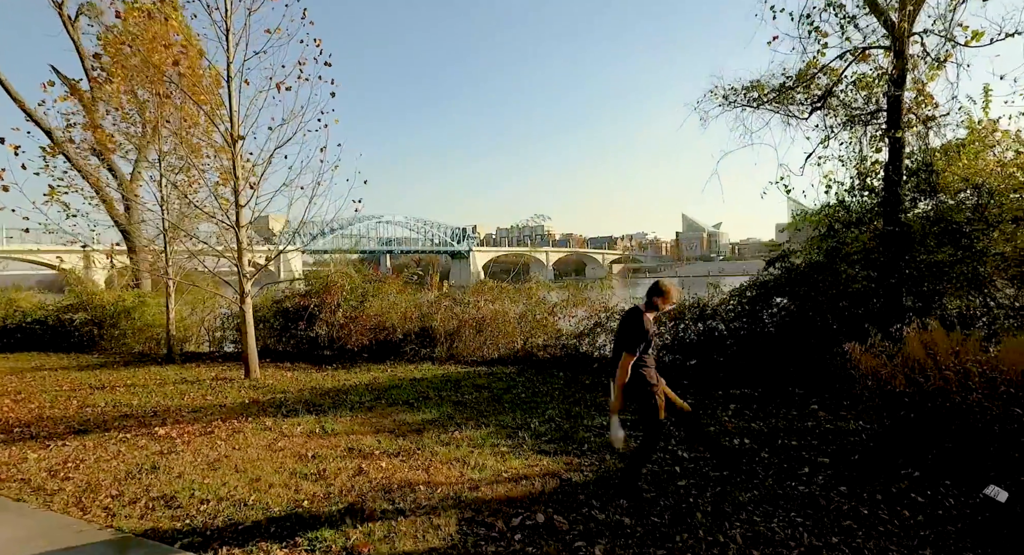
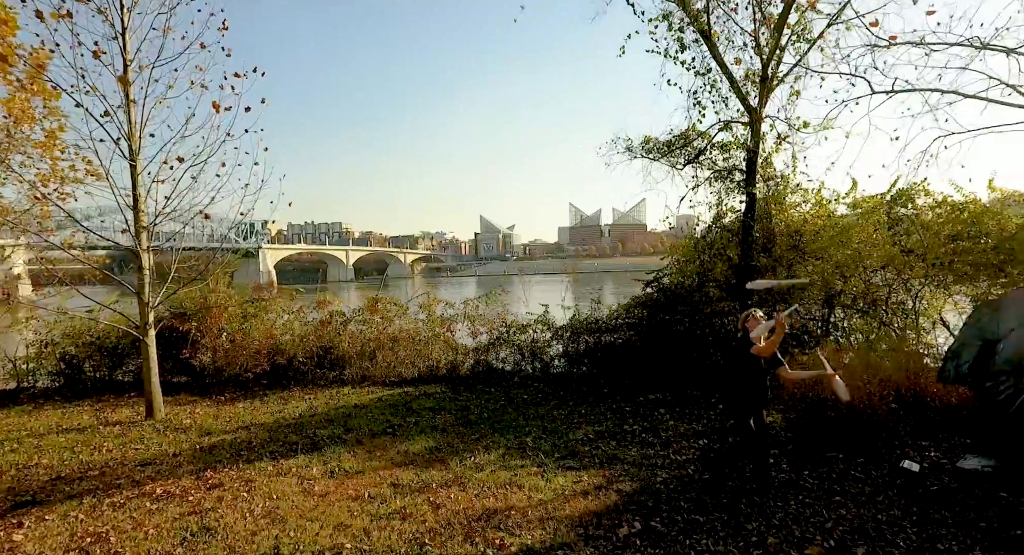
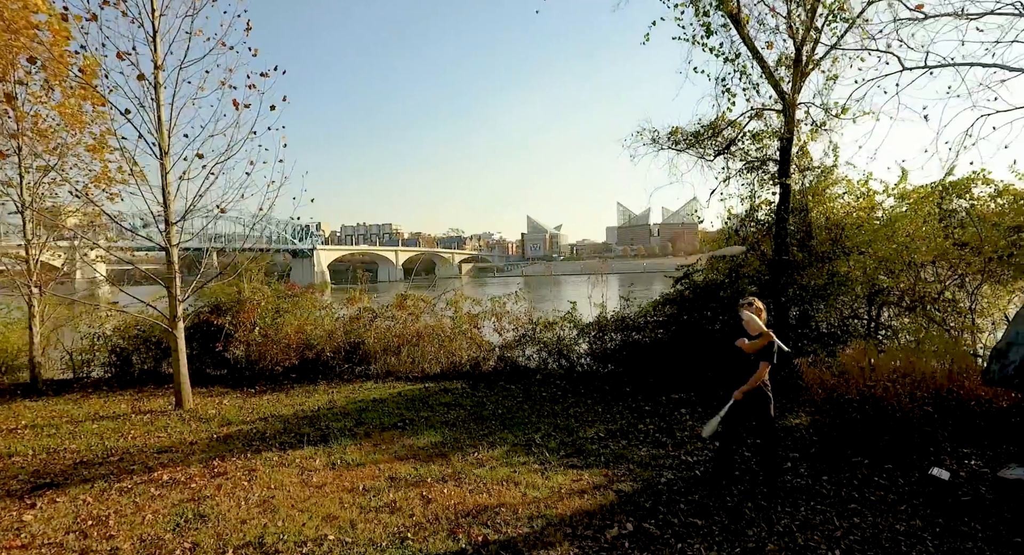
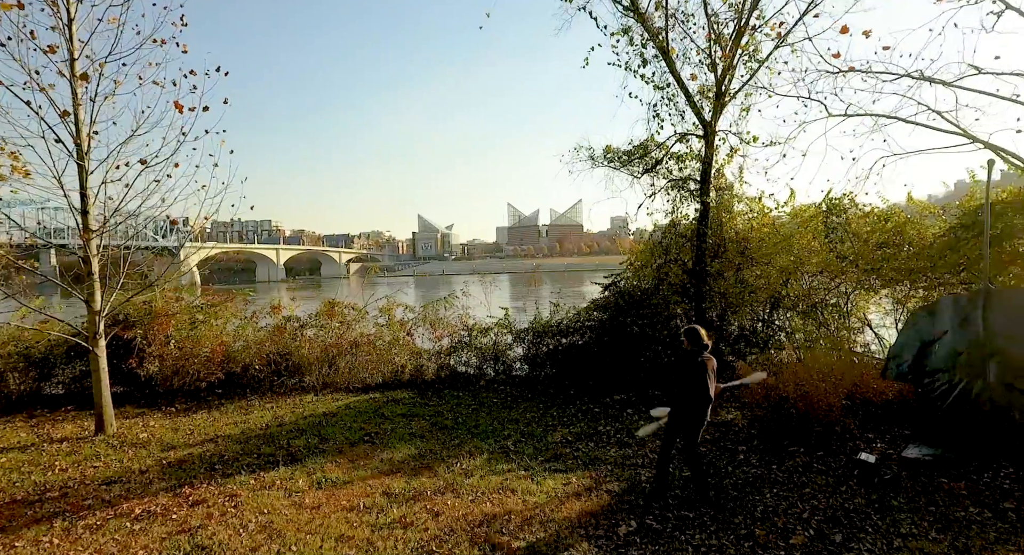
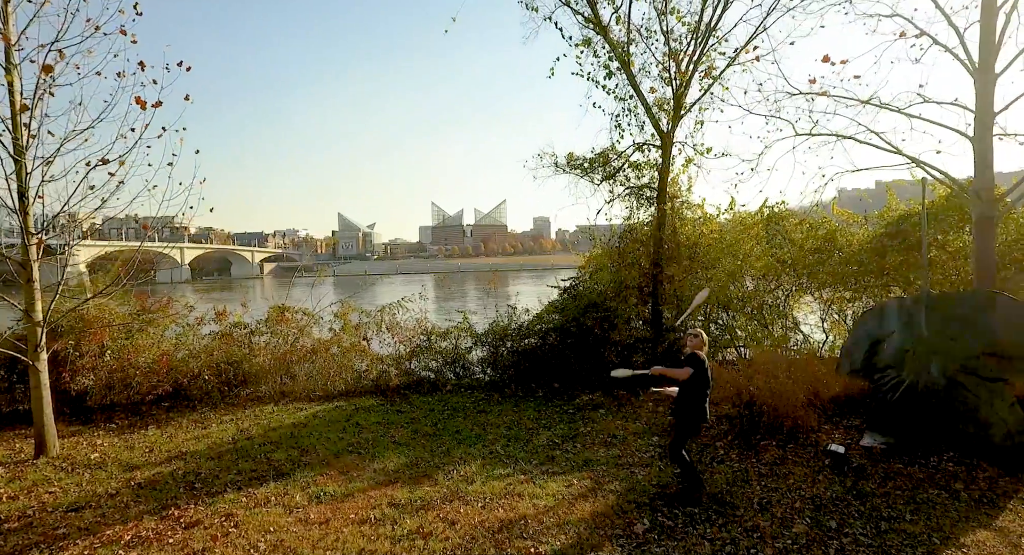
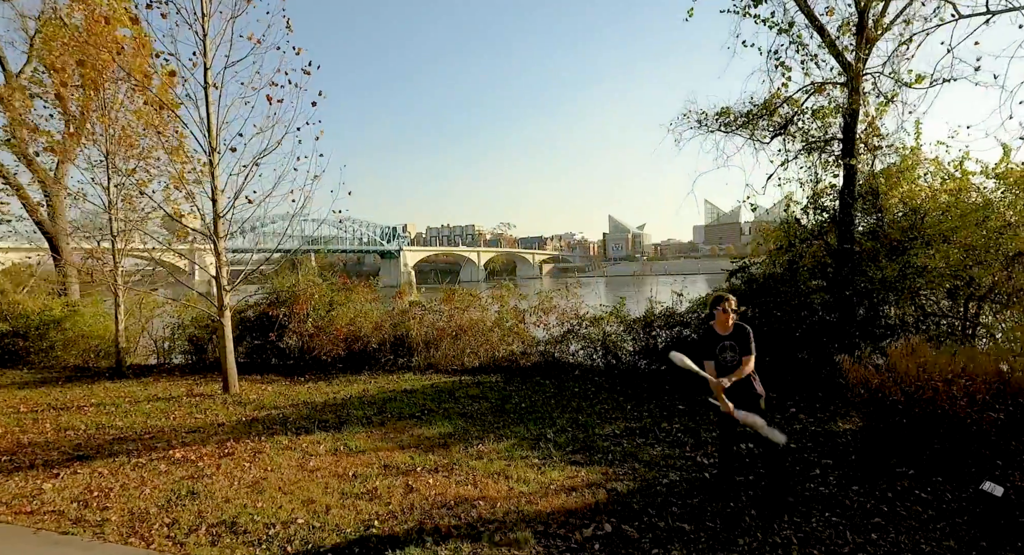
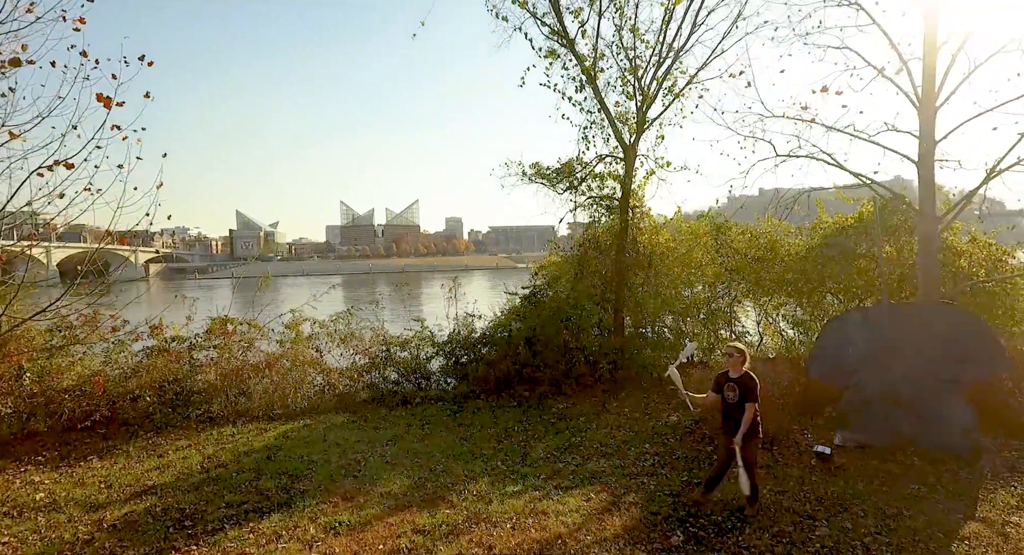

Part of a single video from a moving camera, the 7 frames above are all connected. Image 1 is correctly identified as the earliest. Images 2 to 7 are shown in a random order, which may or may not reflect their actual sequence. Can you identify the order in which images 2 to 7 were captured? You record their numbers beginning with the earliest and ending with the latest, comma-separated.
6, 3, 2, 4, 5, 7
